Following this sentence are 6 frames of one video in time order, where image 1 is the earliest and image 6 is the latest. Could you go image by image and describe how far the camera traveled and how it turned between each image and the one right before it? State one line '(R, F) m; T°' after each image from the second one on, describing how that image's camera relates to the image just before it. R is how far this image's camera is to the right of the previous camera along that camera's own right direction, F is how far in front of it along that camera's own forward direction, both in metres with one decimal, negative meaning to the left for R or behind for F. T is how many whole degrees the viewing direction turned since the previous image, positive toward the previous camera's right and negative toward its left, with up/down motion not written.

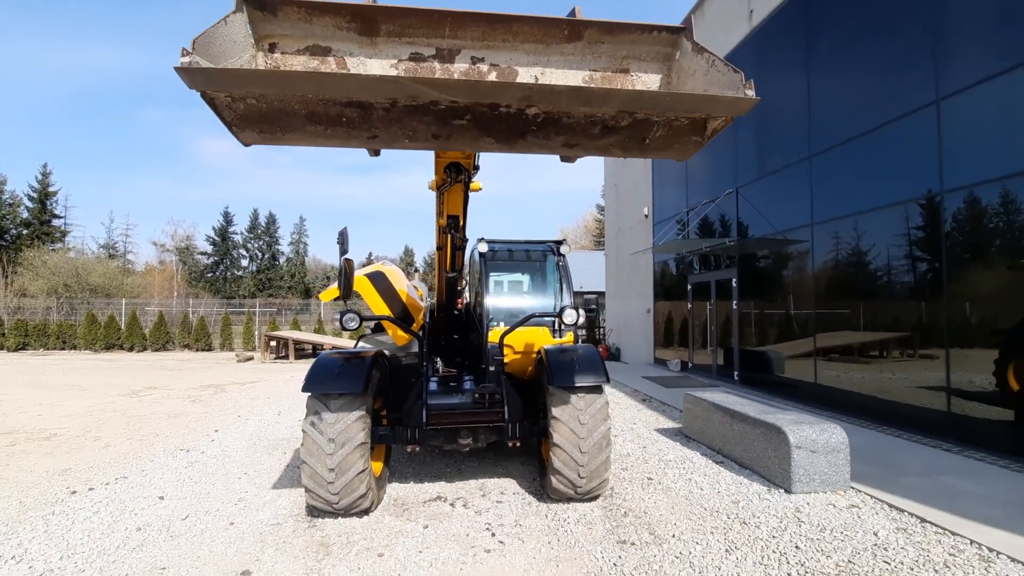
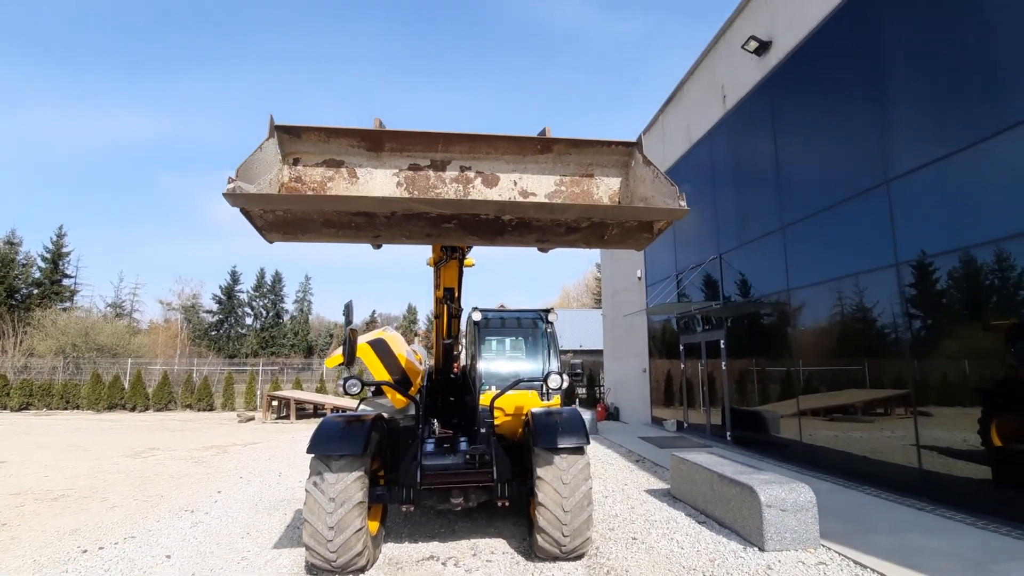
(+0.1, -0.4) m; 0°
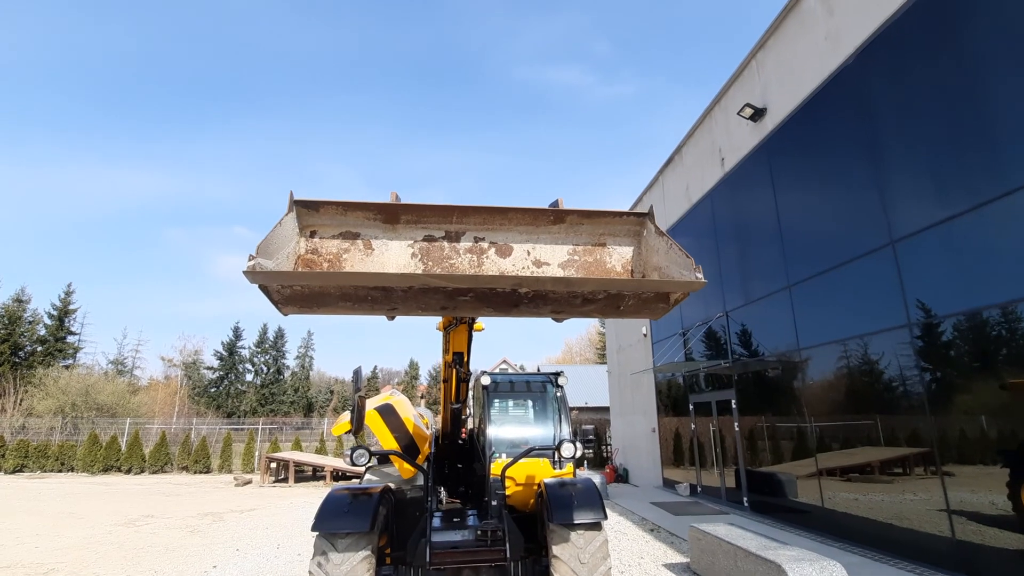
(-0.1, 0.0) m; 0°
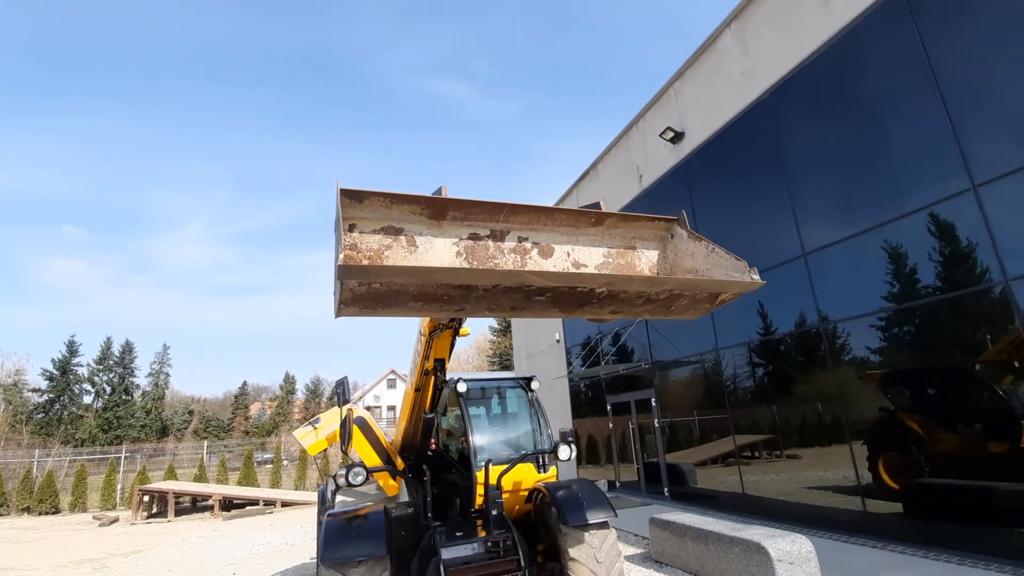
(-0.9, +0.2) m; +13°
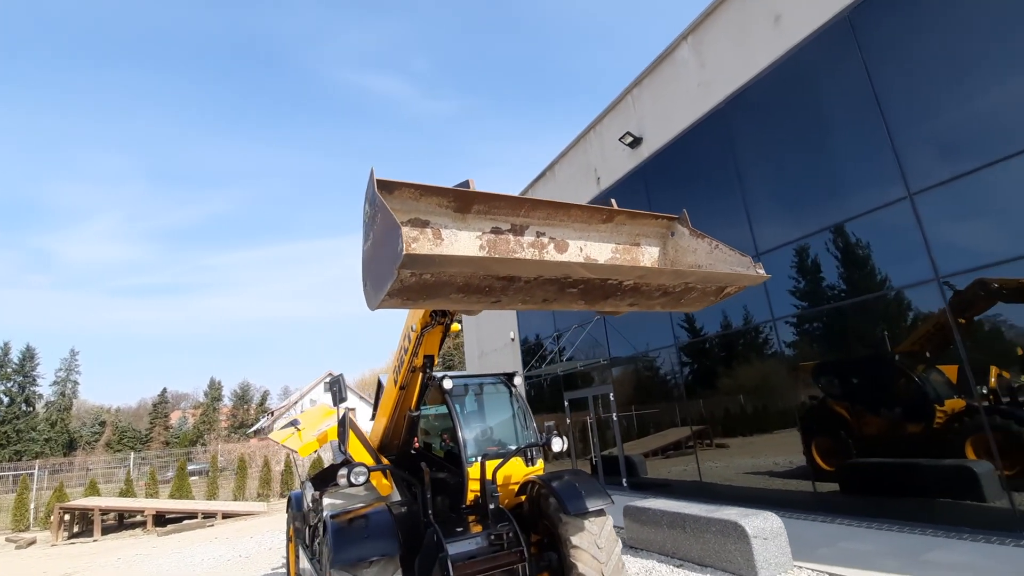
(-0.5, 0.0) m; +7°
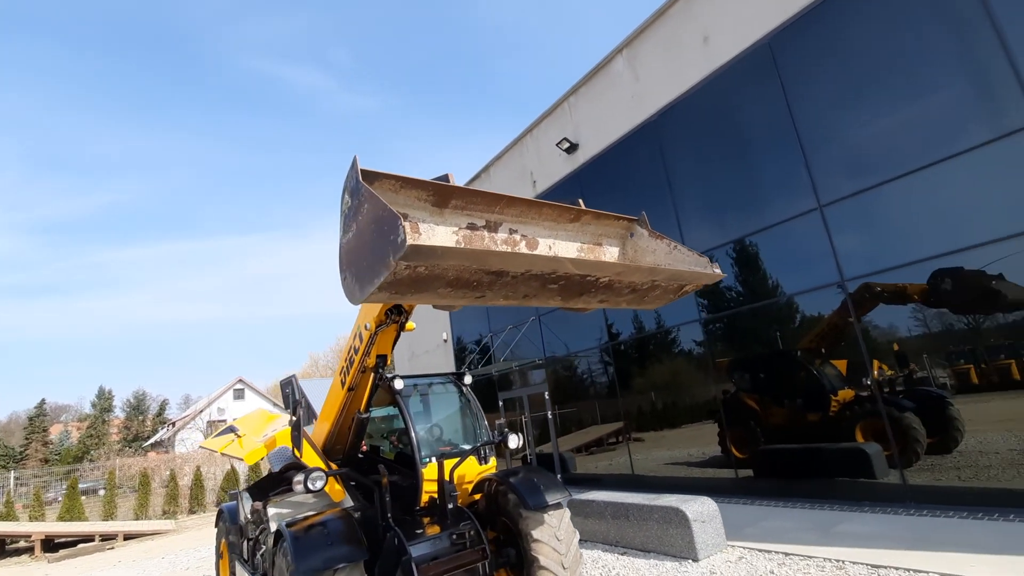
(-0.3, 0.0) m; +9°
